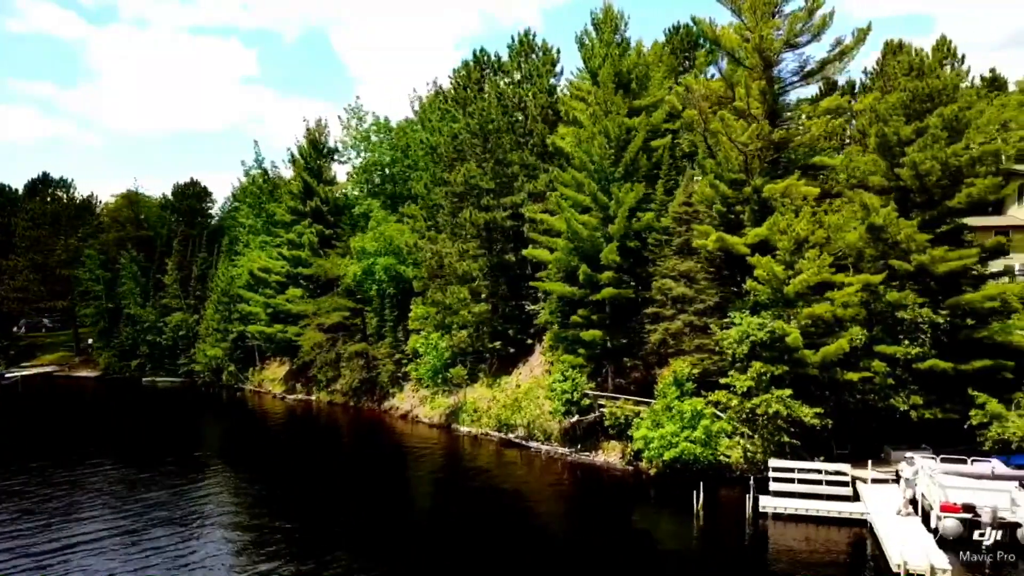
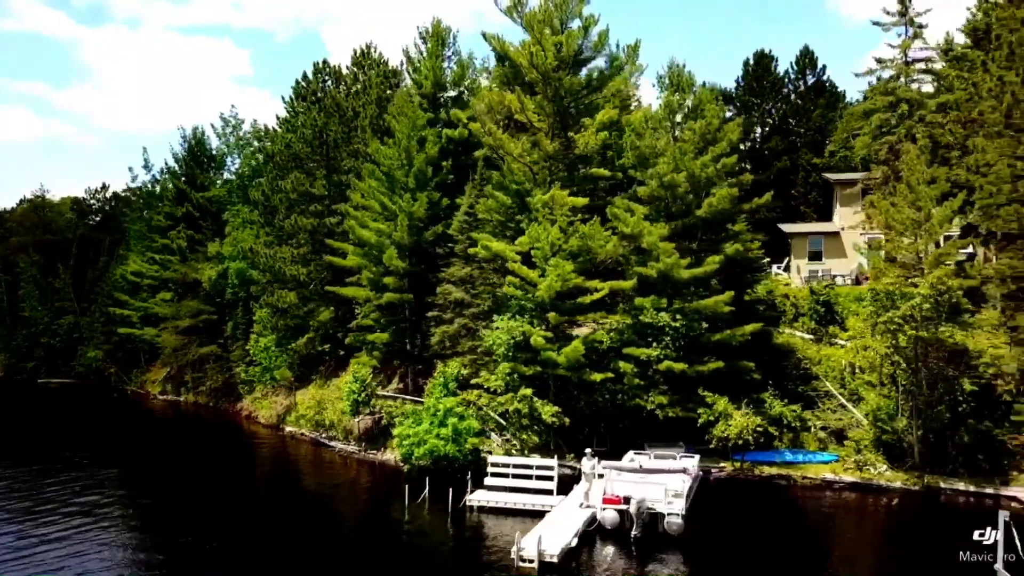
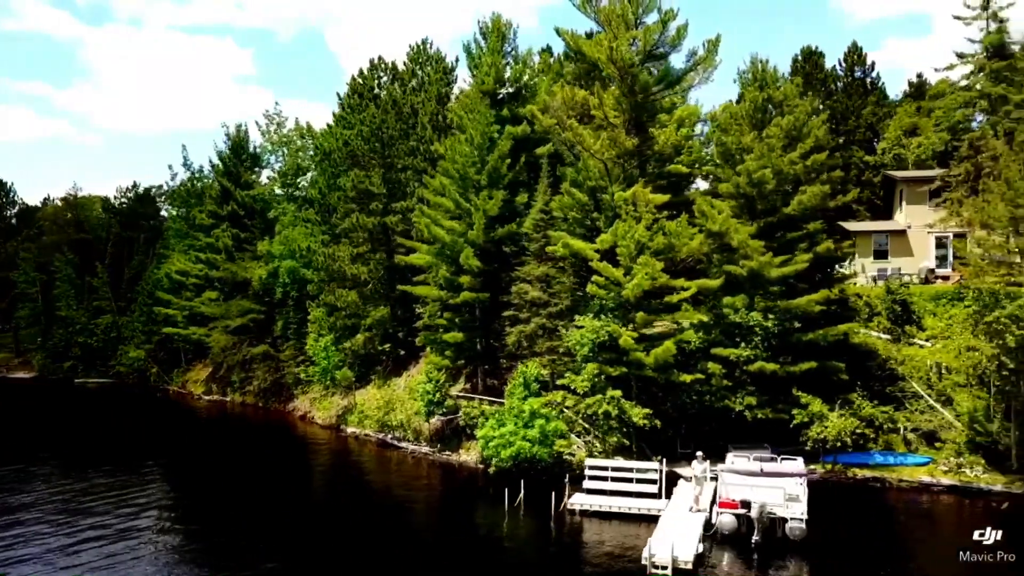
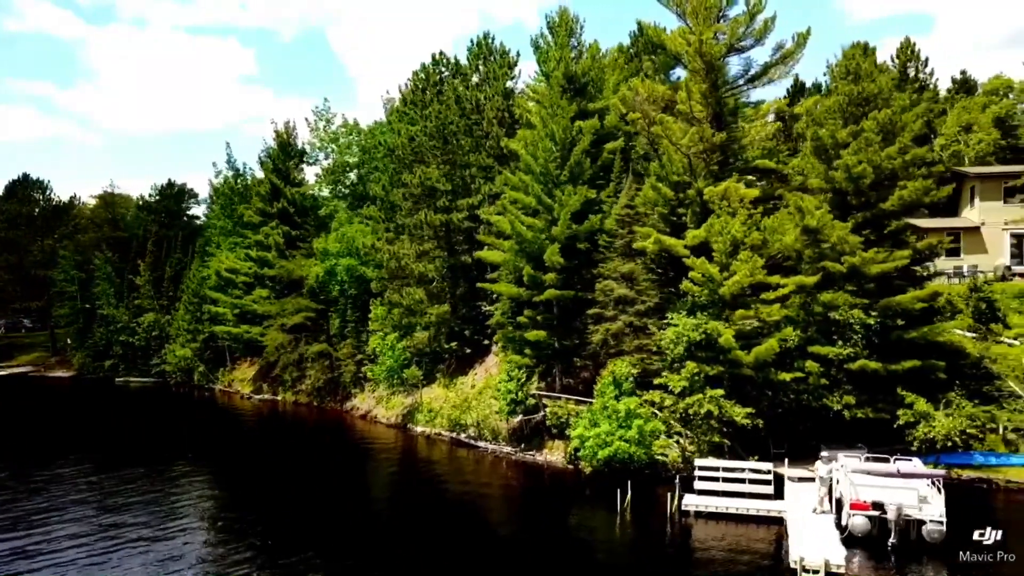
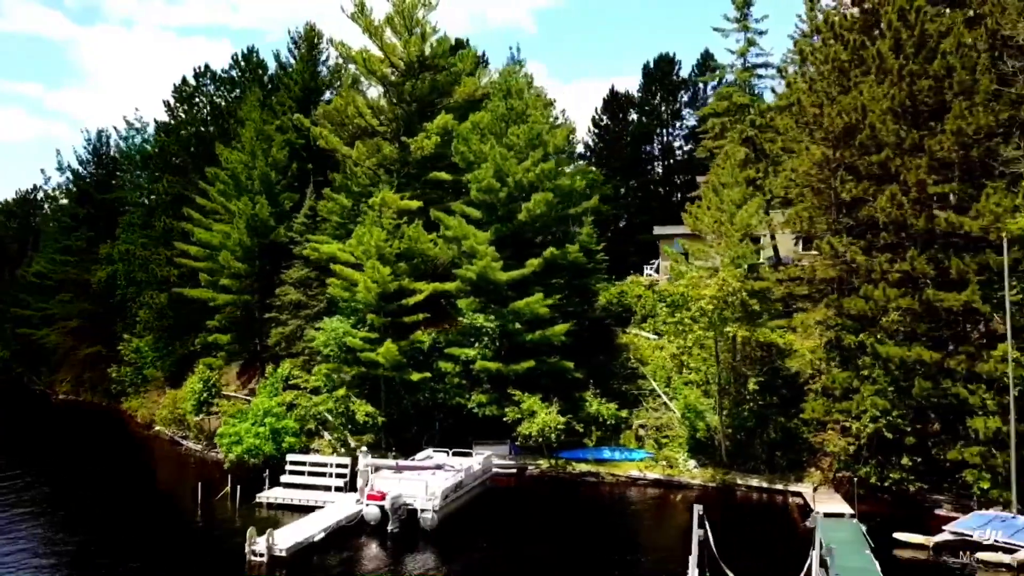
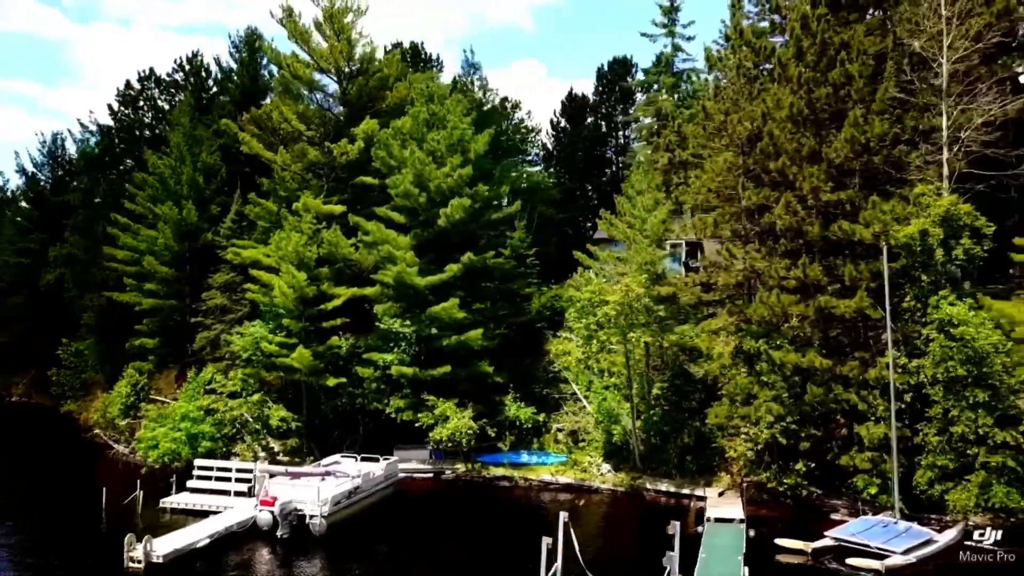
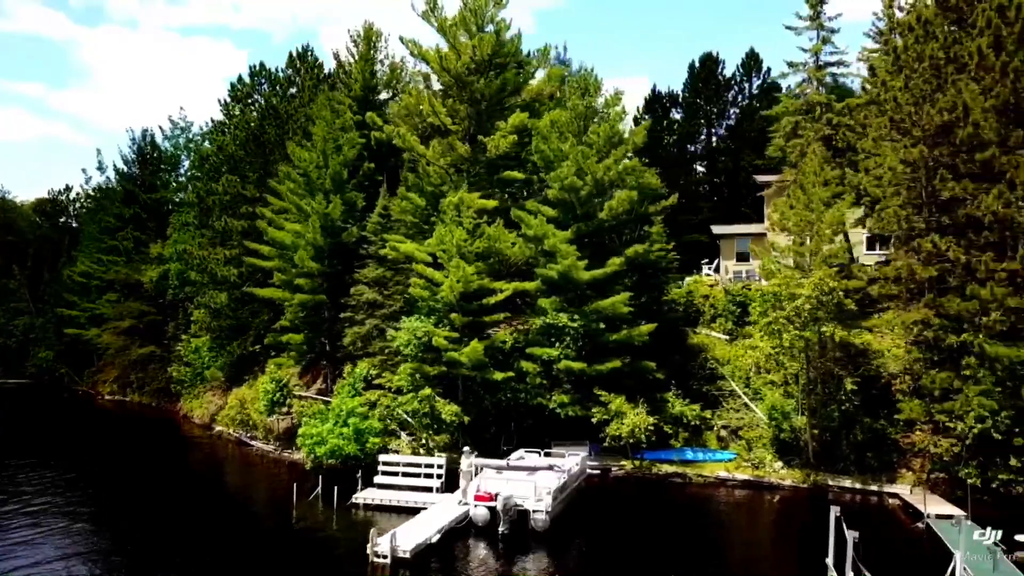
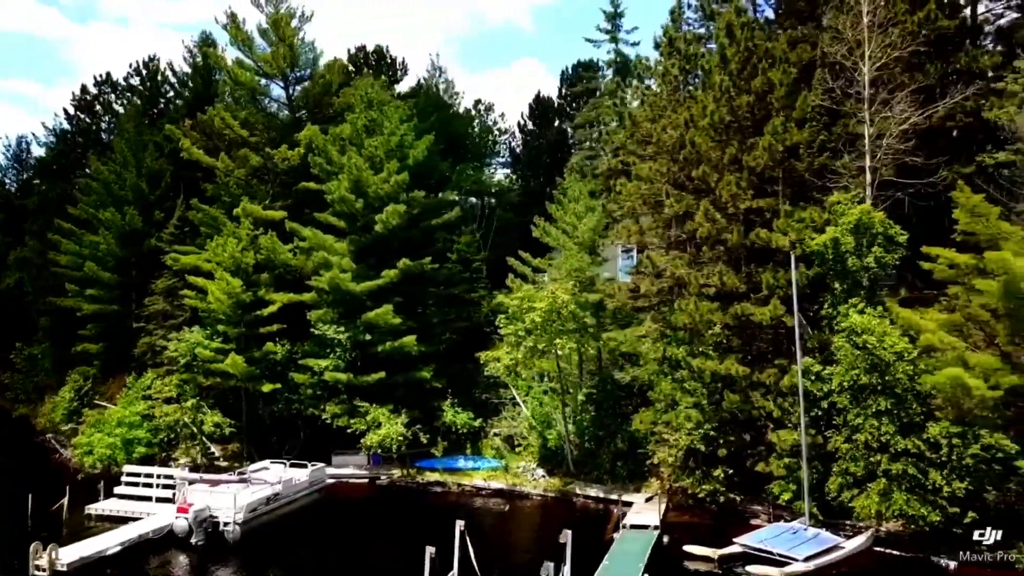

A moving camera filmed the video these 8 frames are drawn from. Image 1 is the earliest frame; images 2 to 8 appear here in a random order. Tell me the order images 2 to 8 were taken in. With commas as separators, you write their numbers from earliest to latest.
4, 3, 2, 7, 5, 6, 8
